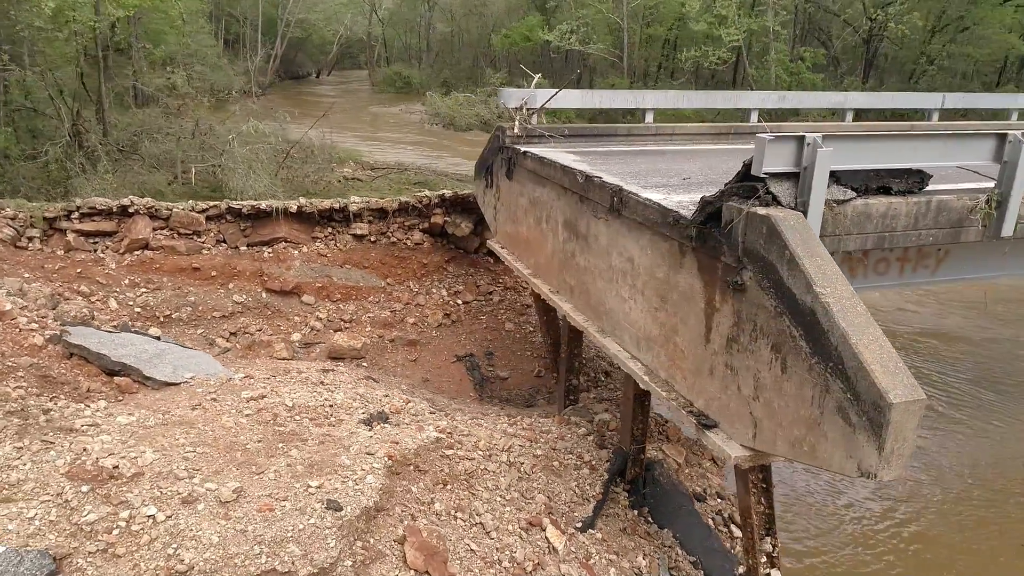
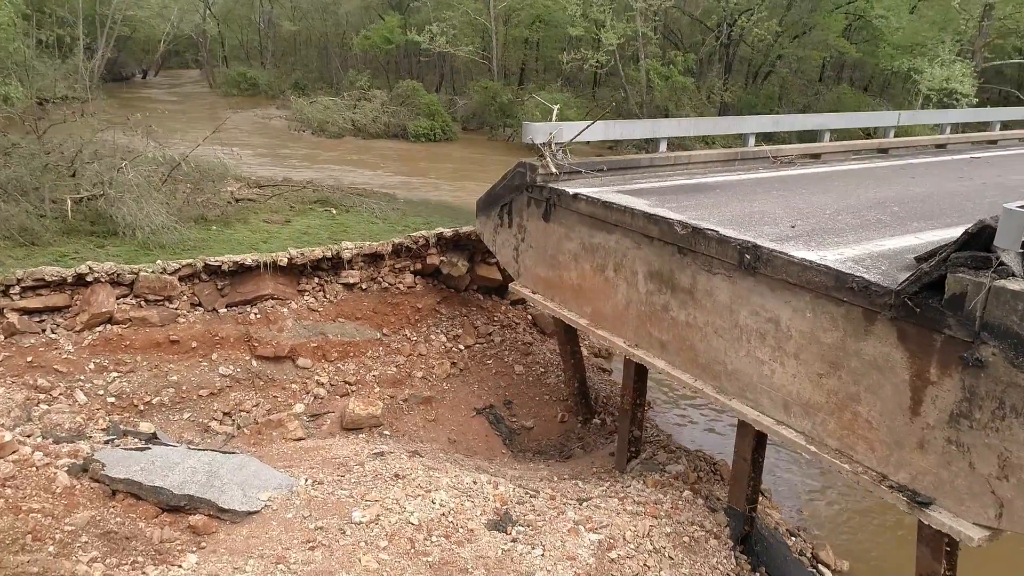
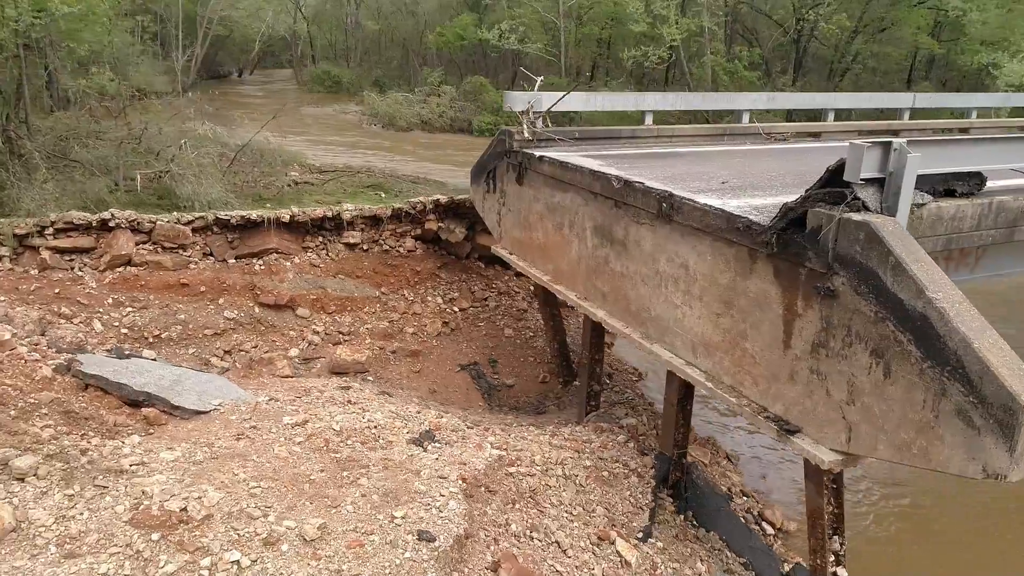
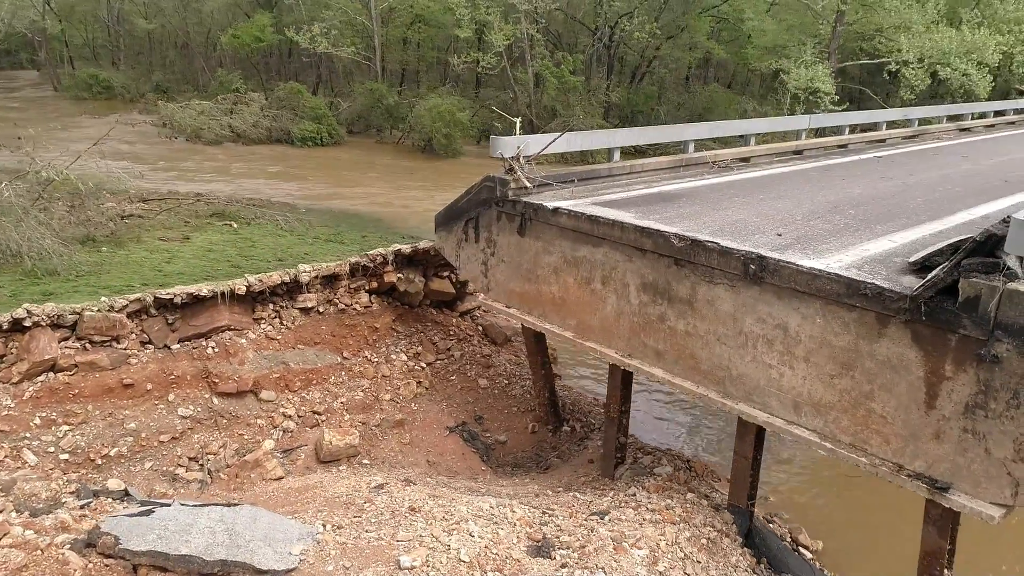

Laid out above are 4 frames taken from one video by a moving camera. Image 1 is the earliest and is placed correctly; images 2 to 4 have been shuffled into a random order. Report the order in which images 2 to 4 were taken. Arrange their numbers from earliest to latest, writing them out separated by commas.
3, 2, 4
